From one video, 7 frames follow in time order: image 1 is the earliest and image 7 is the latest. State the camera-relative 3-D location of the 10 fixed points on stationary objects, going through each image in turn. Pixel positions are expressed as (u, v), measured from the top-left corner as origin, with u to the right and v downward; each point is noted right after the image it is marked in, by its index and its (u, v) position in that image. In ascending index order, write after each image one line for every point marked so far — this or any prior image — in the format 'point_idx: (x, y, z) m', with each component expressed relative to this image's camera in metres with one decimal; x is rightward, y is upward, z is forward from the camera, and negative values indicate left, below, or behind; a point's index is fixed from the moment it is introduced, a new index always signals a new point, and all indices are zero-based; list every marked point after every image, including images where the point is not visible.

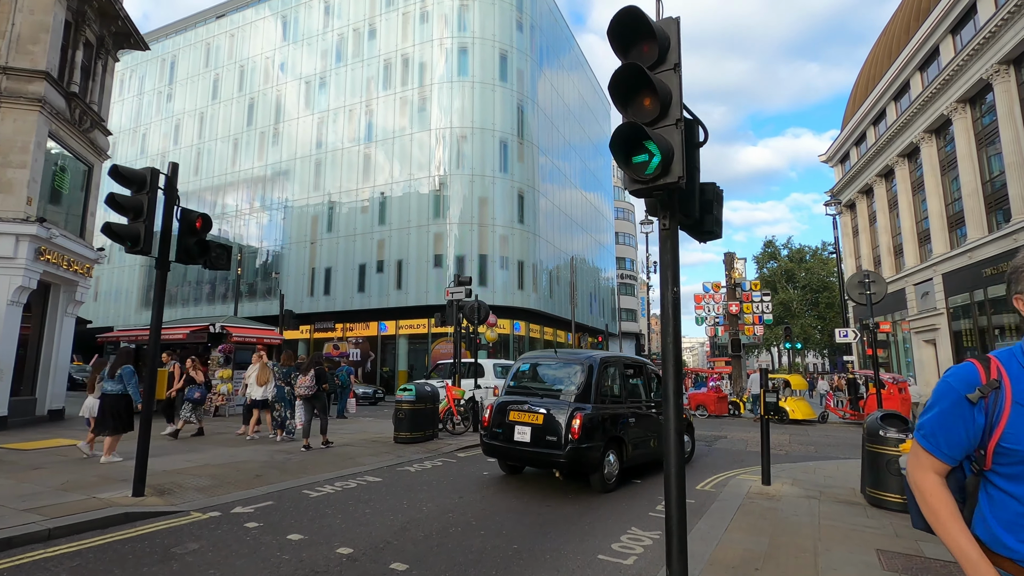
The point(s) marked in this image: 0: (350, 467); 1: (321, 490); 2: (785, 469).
0: (-2.3, -2.5, +7.4) m
1: (-2.2, -2.4, +6.2) m
2: (+4.1, -2.7, +8.0) m
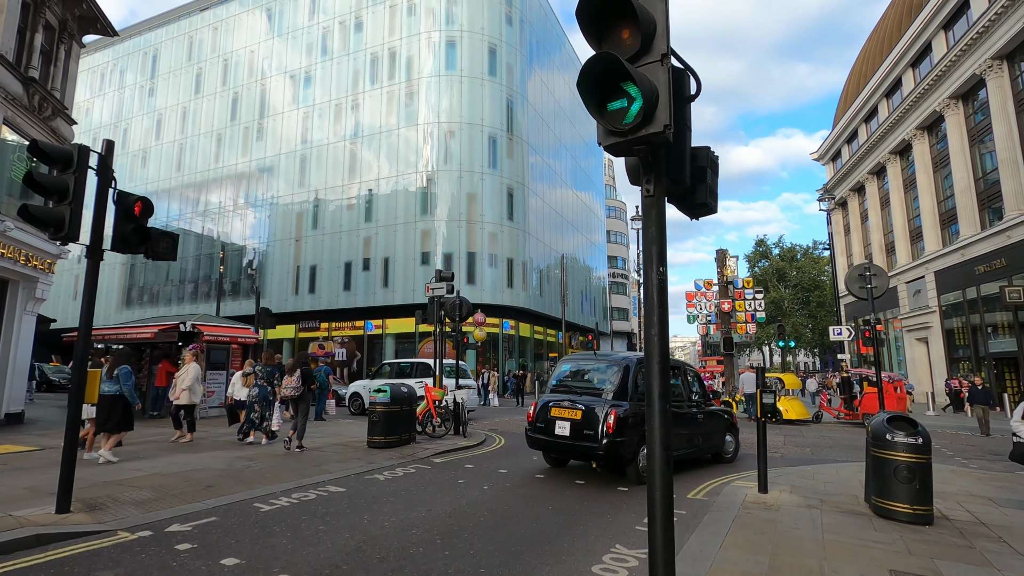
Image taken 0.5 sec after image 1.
0: (-2.5, -2.4, +6.8) m
1: (-2.5, -2.3, +5.6) m
2: (+3.8, -2.6, +7.5) m
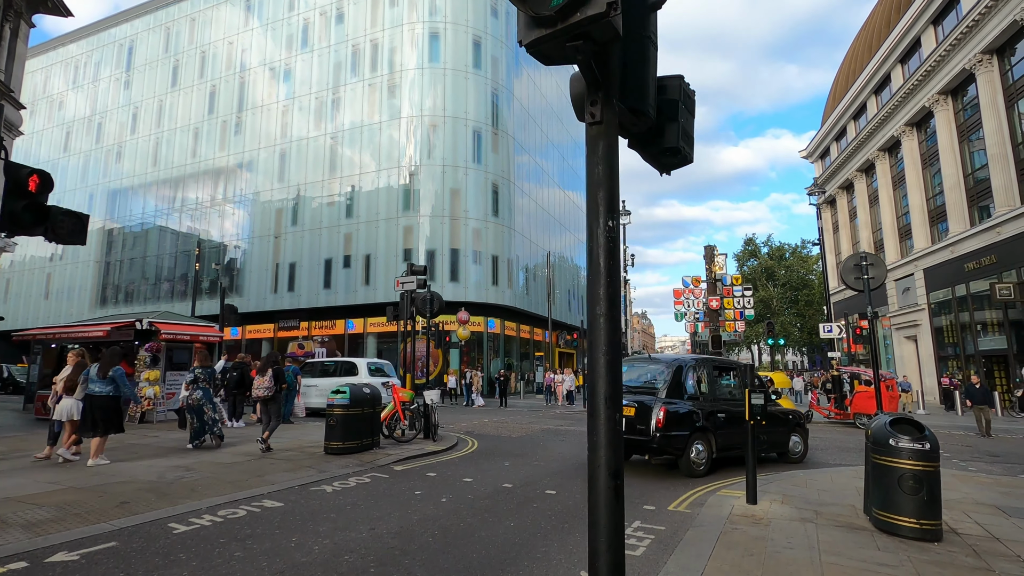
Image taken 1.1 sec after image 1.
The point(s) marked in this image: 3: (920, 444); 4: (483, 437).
0: (-3.0, -2.3, +6.1) m
1: (-2.9, -2.2, +4.9) m
2: (+3.4, -2.5, +6.9) m
3: (+3.7, -1.4, +4.9) m
4: (-0.6, -3.3, +11.6) m
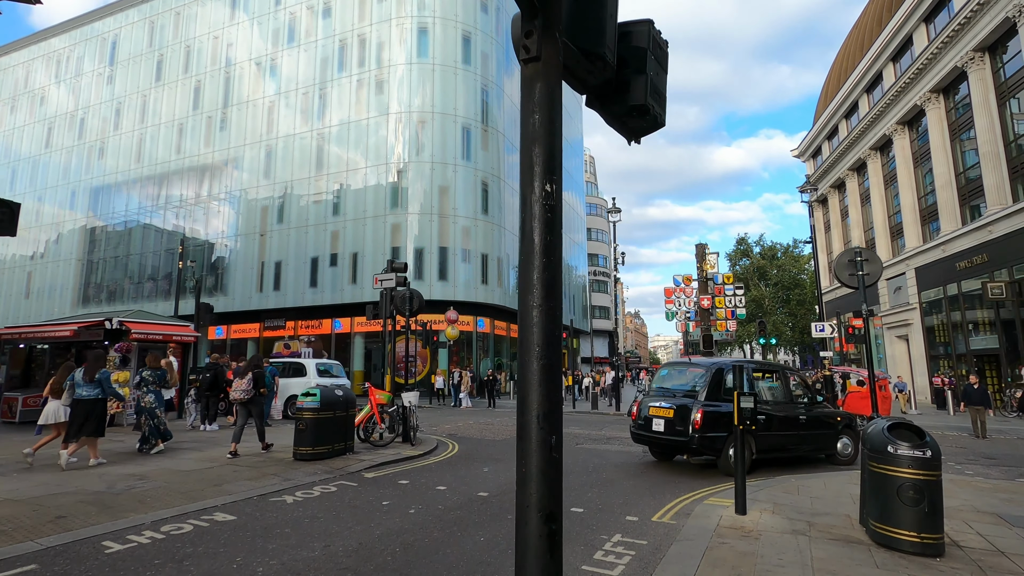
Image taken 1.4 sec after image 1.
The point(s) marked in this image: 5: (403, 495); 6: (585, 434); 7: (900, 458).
0: (-3.3, -2.2, +5.7) m
1: (-3.2, -2.1, +4.5) m
2: (+3.1, -2.5, +6.6) m
3: (+3.5, -1.4, +4.6) m
4: (-1.0, -3.2, +11.2) m
5: (-1.3, -2.4, +6.2) m
6: (+1.7, -3.5, +12.7) m
7: (+3.3, -1.5, +4.6) m
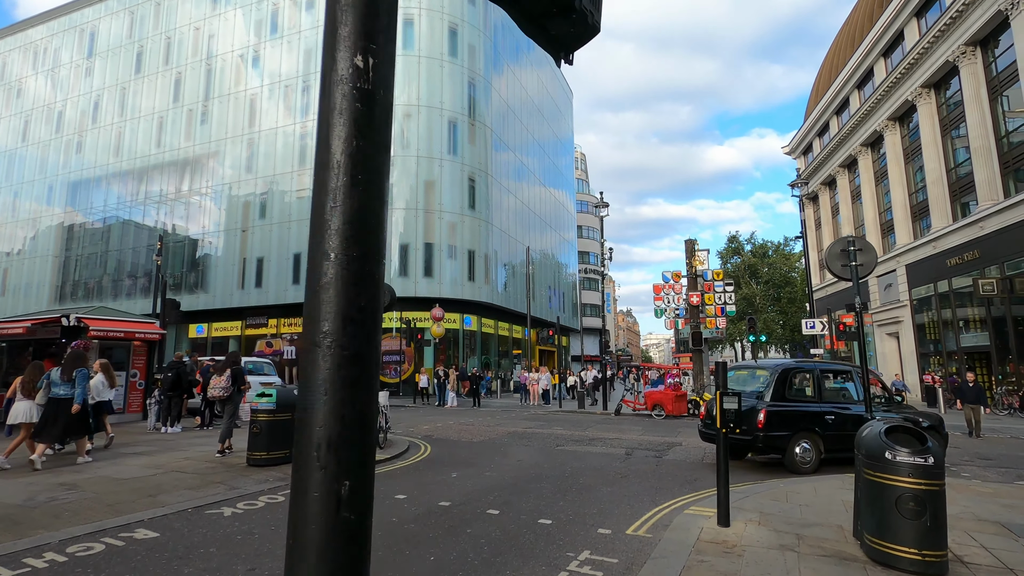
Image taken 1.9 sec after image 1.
0: (-3.6, -2.1, +5.1) m
1: (-3.5, -2.0, +3.9) m
2: (+2.7, -2.4, +6.1) m
3: (+3.1, -1.3, +4.1) m
4: (-1.4, -3.1, +10.7) m
5: (-1.7, -2.3, +5.7) m
6: (+1.2, -3.3, +12.2) m
7: (+3.0, -1.4, +4.1) m
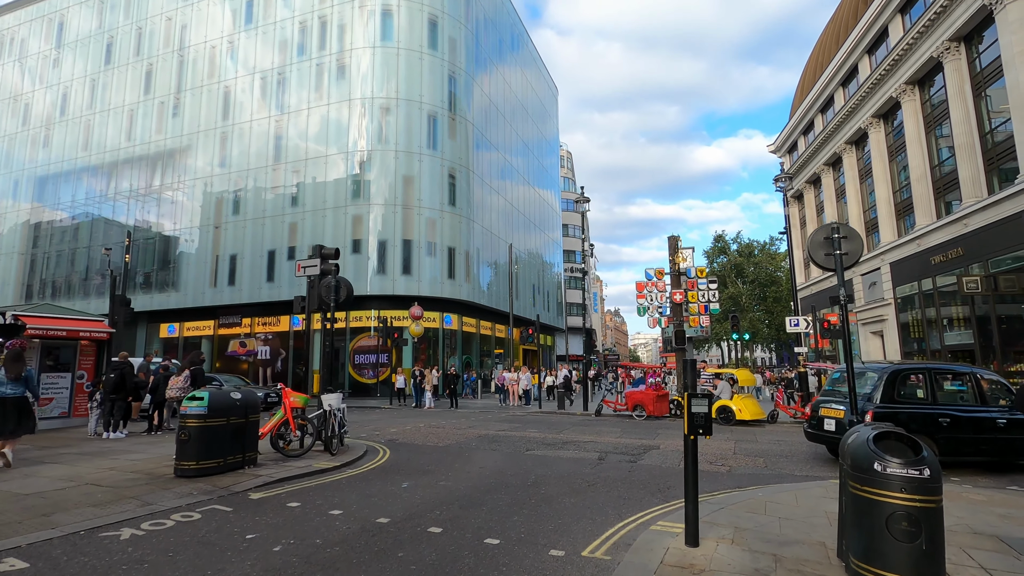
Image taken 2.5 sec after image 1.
0: (-4.1, -2.0, +4.4) m
1: (-4.0, -1.9, +3.2) m
2: (+2.2, -2.3, +5.5) m
3: (+2.7, -1.2, +3.5) m
4: (-2.0, -3.0, +10.0) m
5: (-2.2, -2.2, +5.0) m
6: (+0.6, -3.2, +11.6) m
7: (+2.5, -1.3, +3.6) m
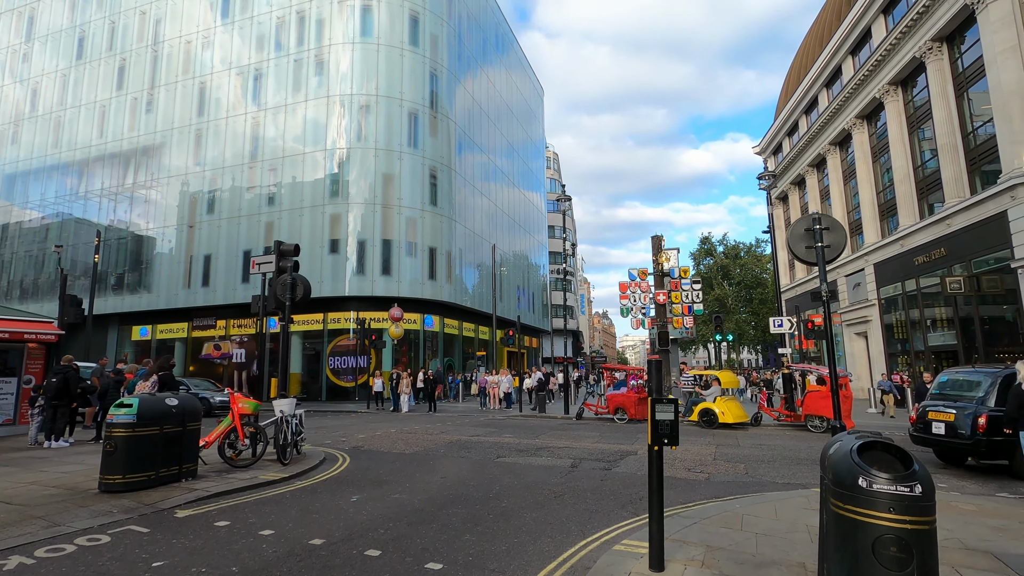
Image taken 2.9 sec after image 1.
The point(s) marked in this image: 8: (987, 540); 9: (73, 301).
0: (-4.5, -2.0, +3.8) m
1: (-4.4, -1.8, +2.6) m
2: (+1.7, -2.2, +5.0) m
3: (+2.2, -1.1, +3.1) m
4: (-2.6, -3.0, +9.4) m
5: (-2.6, -2.2, +4.5) m
6: (0.0, -3.2, +11.1) m
7: (+2.1, -1.2, +3.1) m
8: (+4.4, -2.3, +5.0) m
9: (-9.8, -0.3, +12.0) m
